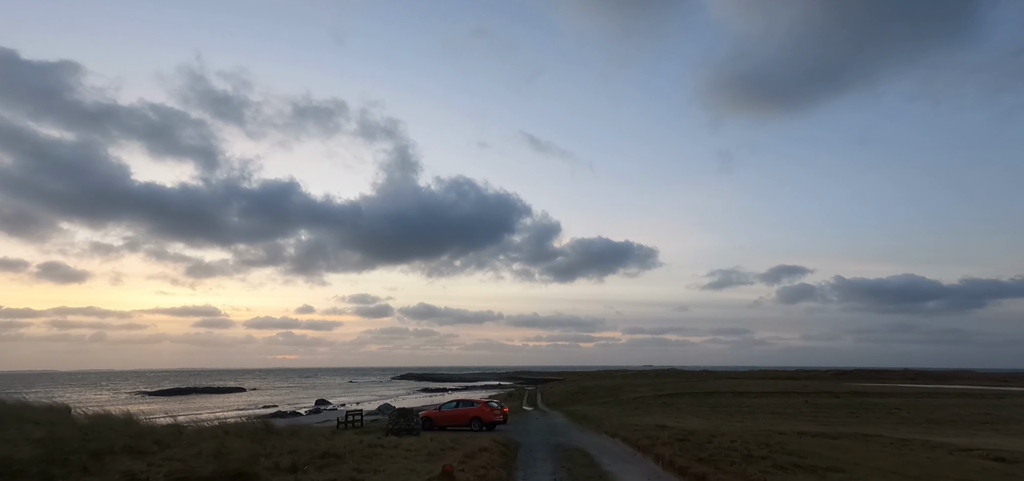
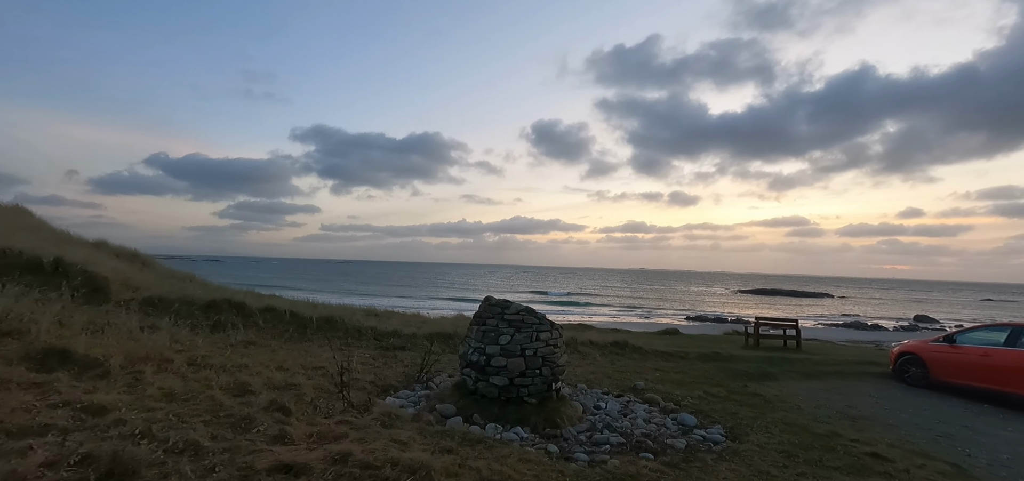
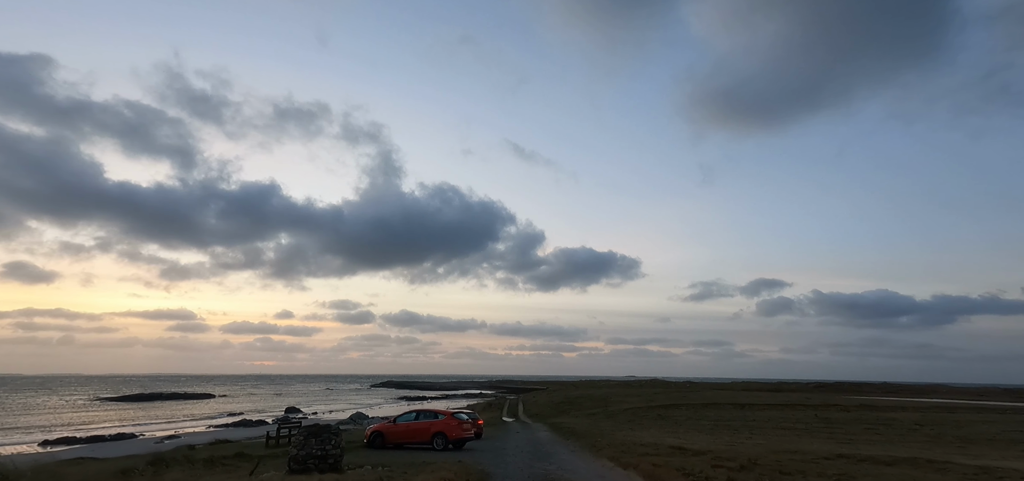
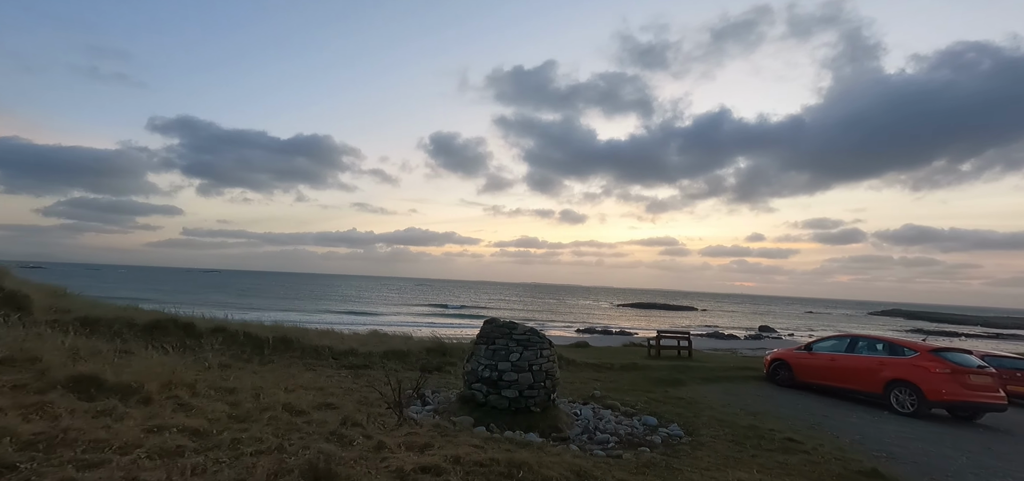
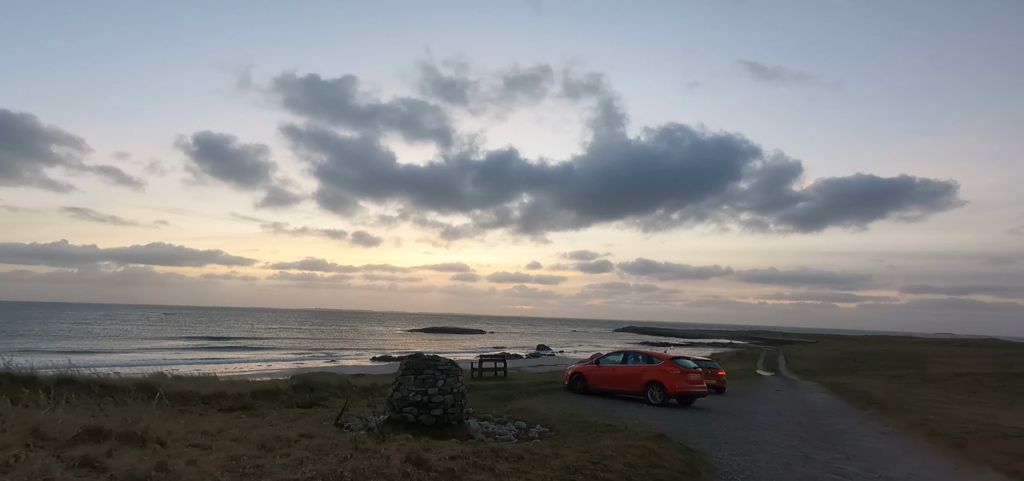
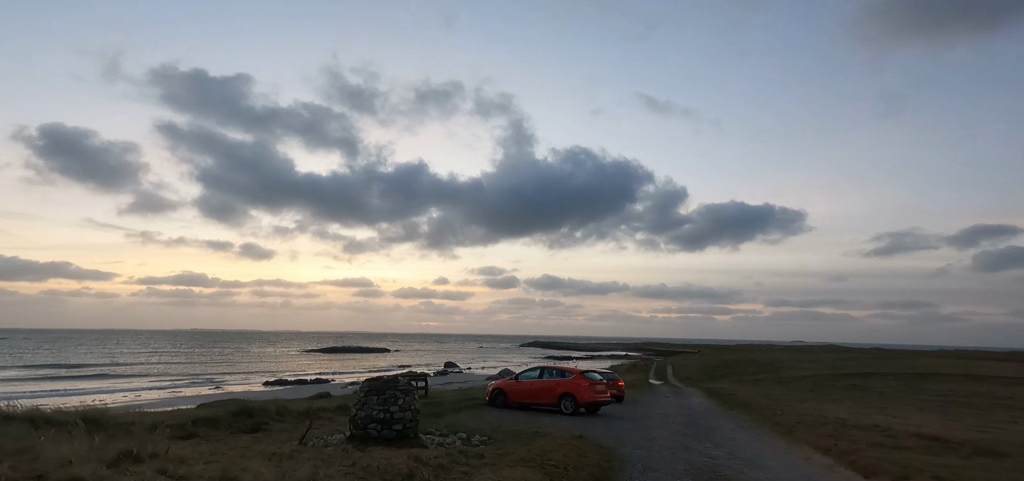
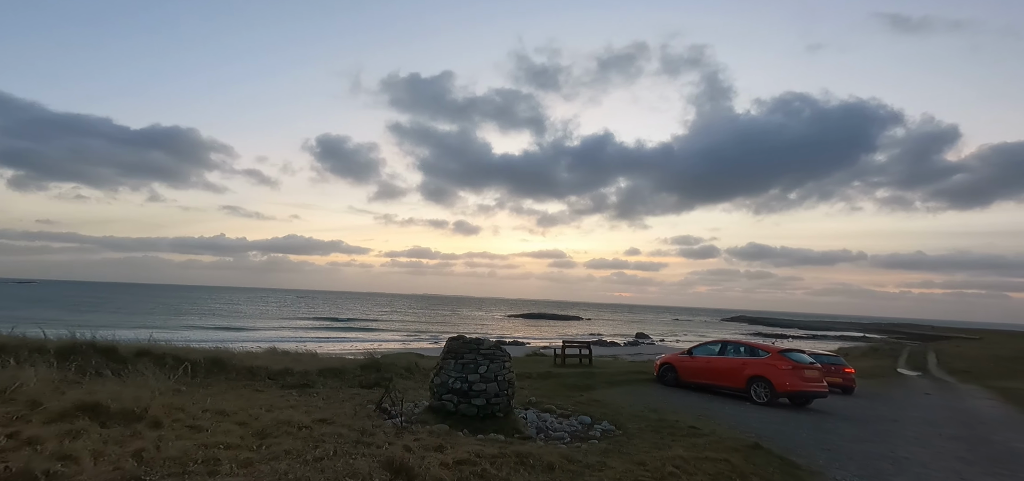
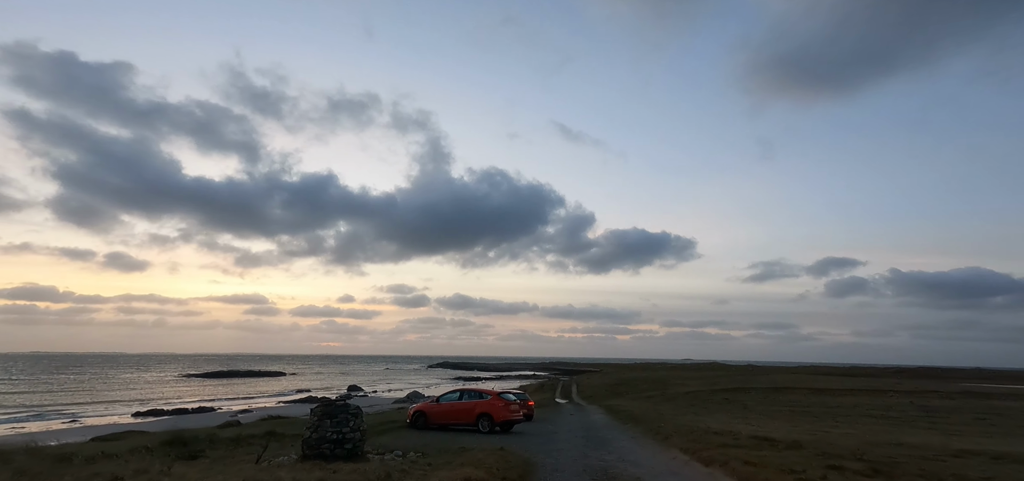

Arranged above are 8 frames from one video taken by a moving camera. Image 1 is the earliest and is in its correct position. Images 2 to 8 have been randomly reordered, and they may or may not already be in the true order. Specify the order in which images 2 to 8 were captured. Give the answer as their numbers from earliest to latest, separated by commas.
3, 8, 6, 5, 7, 4, 2
